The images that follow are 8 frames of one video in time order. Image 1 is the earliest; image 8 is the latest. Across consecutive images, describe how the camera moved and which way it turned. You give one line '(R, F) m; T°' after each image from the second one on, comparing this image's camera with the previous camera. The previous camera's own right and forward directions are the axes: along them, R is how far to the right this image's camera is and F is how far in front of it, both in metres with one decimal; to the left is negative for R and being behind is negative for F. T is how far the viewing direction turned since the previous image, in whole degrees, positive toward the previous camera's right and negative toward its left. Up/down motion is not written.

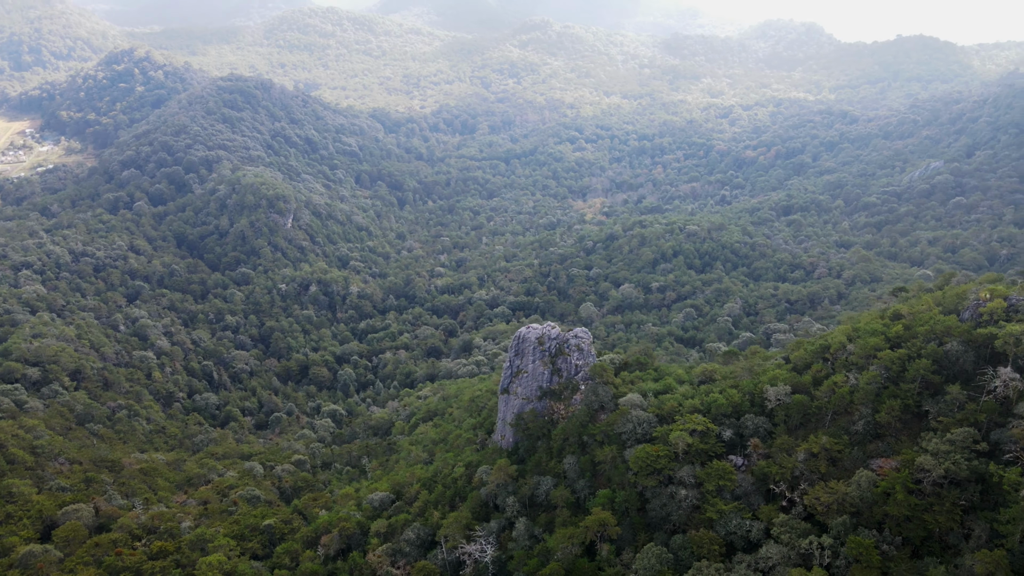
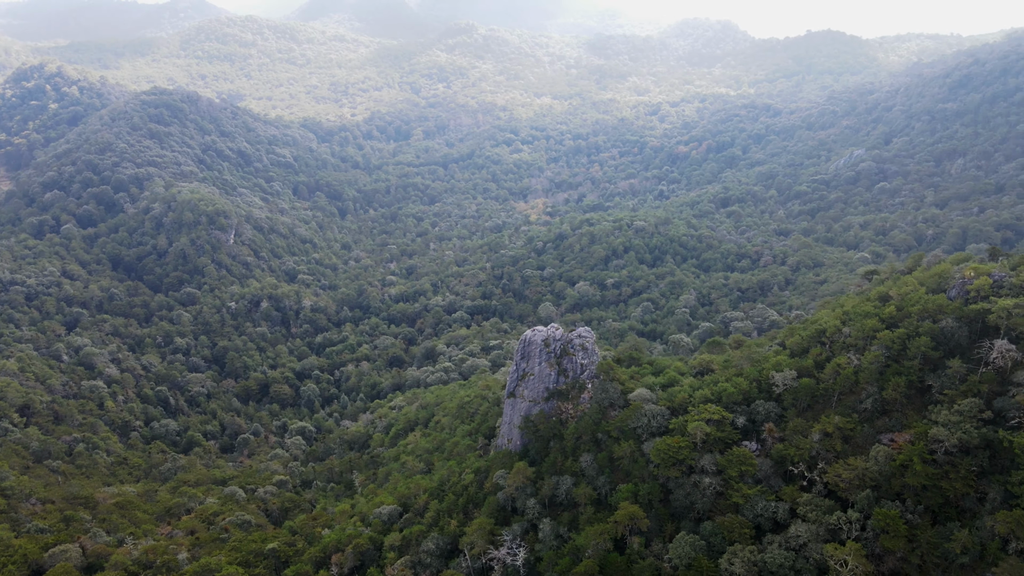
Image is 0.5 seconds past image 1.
(-2.8, -0.1) m; +5°
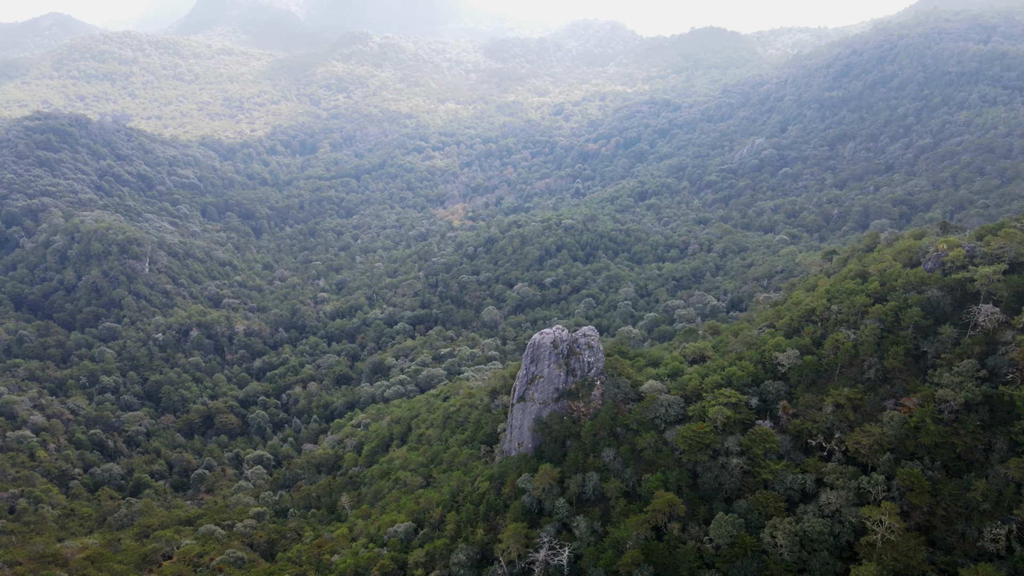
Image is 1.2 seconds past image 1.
(-3.9, 0.0) m; +7°
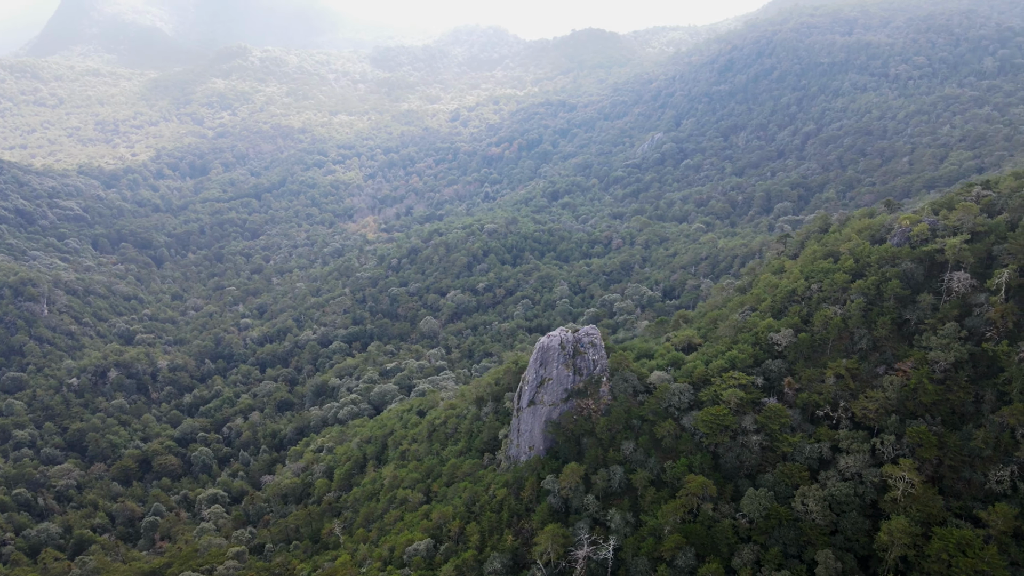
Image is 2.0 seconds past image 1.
(-4.4, 0.0) m; +8°
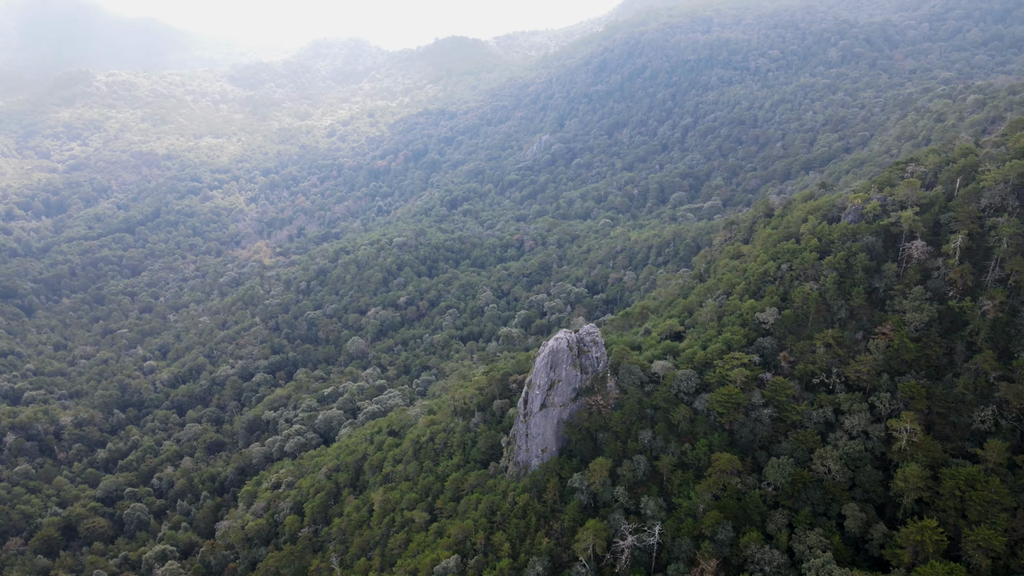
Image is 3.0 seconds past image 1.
(-5.2, 0.0) m; +10°
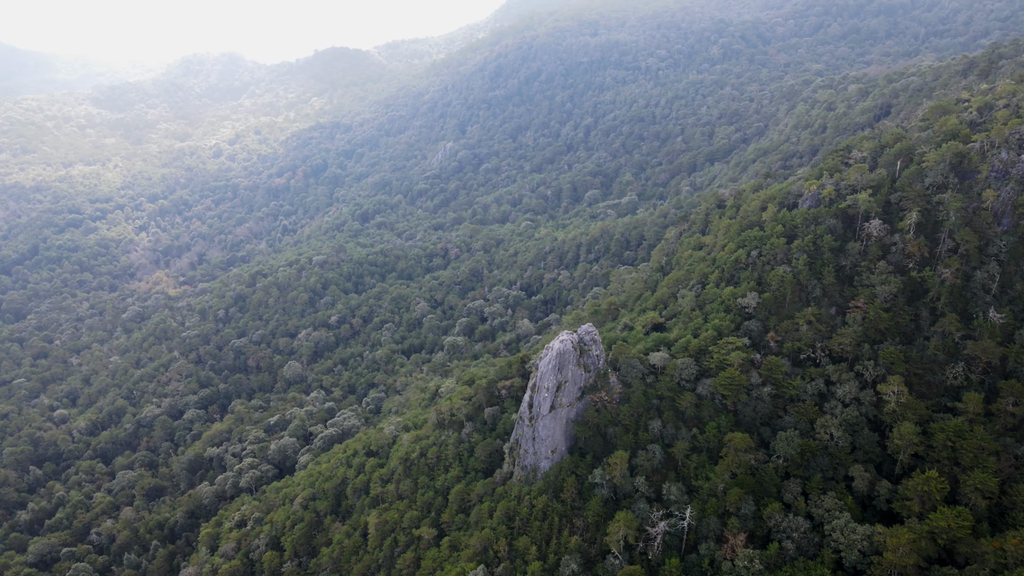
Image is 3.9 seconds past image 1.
(-4.6, -0.1) m; +8°
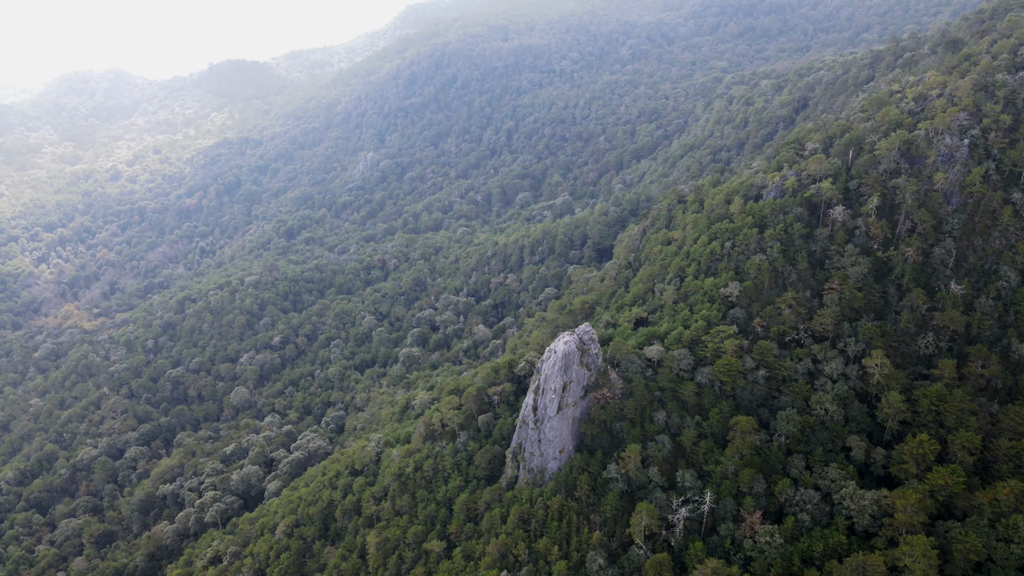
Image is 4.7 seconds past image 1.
(-3.9, -0.1) m; +7°
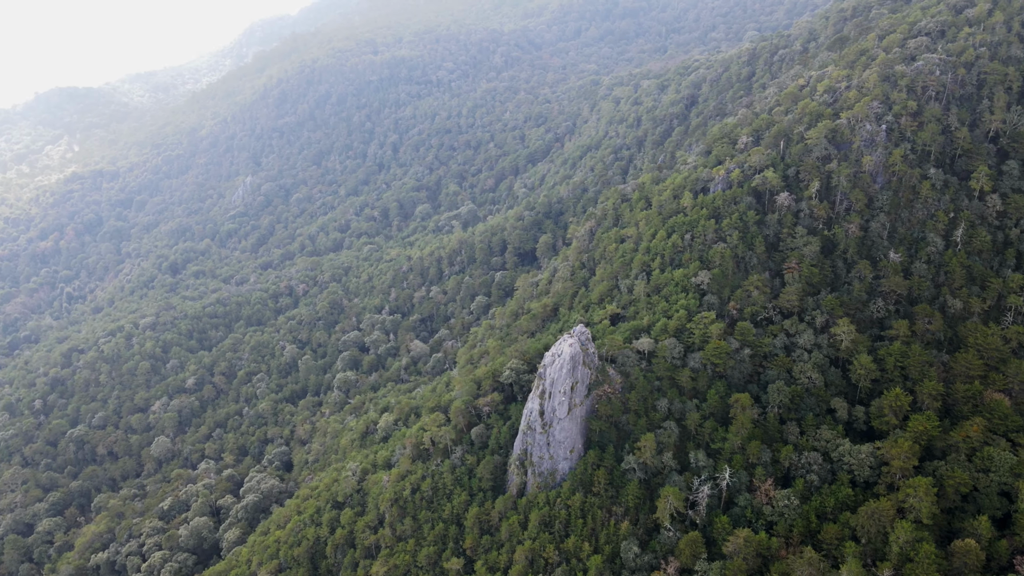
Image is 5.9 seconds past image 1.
(-5.9, -0.1) m; +10°
